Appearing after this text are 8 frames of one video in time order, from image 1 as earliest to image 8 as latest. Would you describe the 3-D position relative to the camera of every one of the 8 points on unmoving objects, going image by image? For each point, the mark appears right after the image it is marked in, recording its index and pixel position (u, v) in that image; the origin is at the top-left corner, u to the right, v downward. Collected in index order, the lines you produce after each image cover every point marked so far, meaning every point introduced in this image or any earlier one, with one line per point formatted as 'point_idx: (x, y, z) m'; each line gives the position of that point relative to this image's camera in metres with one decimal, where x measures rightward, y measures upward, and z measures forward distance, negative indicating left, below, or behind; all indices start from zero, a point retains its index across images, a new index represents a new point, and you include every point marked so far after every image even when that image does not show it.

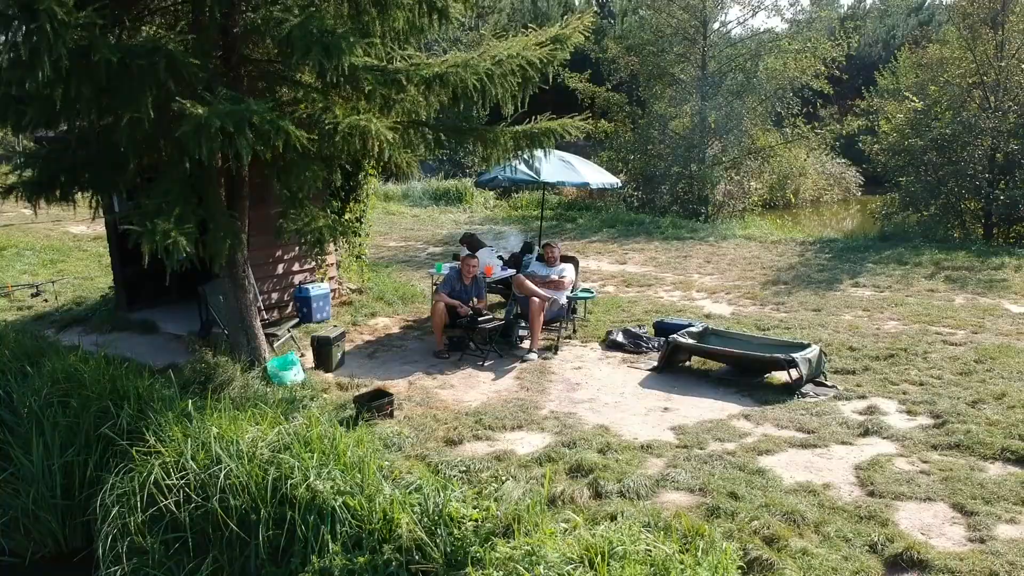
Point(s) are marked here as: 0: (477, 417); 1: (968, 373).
0: (-0.2, -0.6, +5.0) m
1: (+2.3, -0.4, +5.5) m
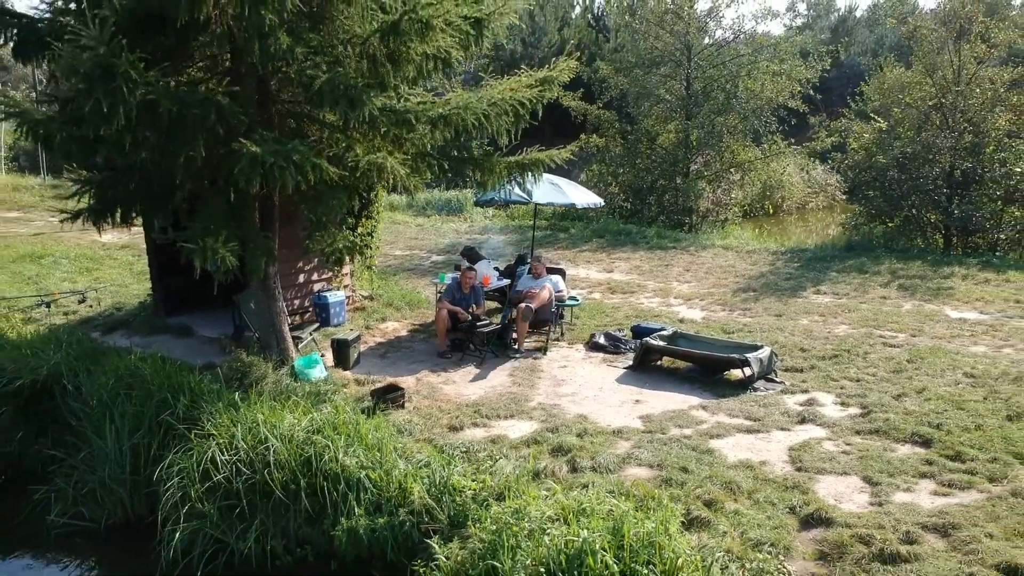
0: (-0.2, -0.7, +5.9) m
1: (+2.3, -0.5, +6.4) m
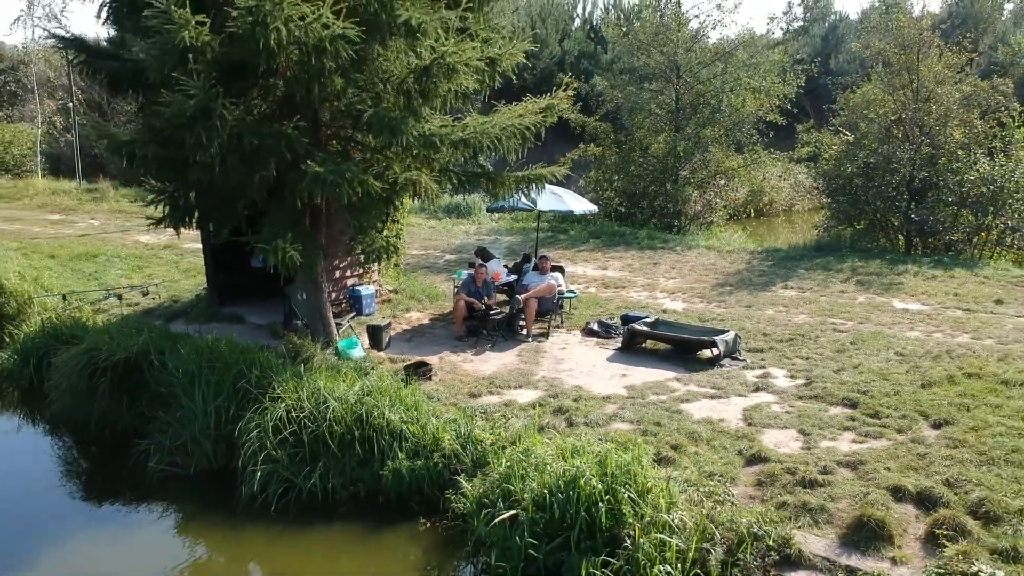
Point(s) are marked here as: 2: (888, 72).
0: (-0.2, -0.6, +7.2) m
1: (+2.4, -0.4, +7.6) m
2: (+4.3, +2.5, +12.3) m
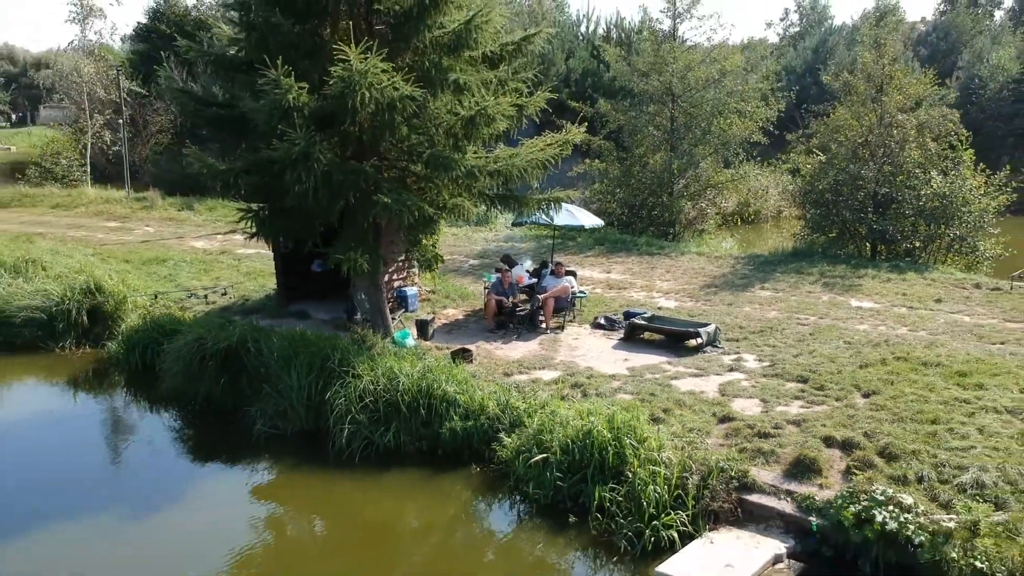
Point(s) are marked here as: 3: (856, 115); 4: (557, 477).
0: (+0.1, -0.6, +9.0) m
1: (+2.6, -0.4, +9.4) m
2: (+4.6, +2.5, +14.1) m
3: (+4.6, +2.3, +14.1) m
4: (+0.3, -1.2, +7.0) m
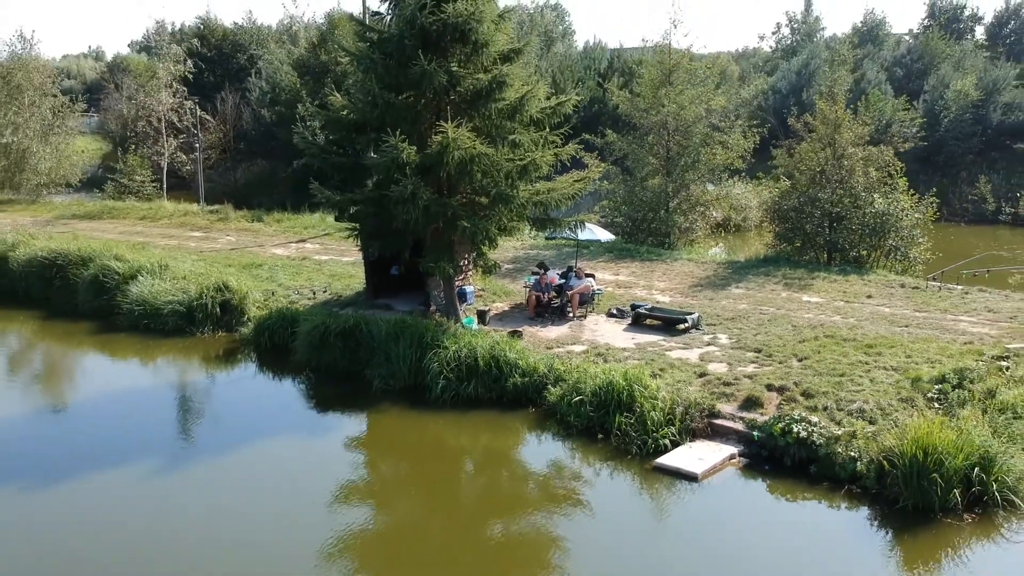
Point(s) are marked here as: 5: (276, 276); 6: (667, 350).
0: (+0.5, -0.6, +12.4) m
1: (+3.0, -0.4, +12.9) m
2: (+5.0, +2.5, +17.6) m
3: (+5.0, +2.3, +17.6) m
4: (+0.8, -1.2, +10.4) m
5: (-3.7, +0.2, +16.6) m
6: (+1.7, -0.7, +11.8) m
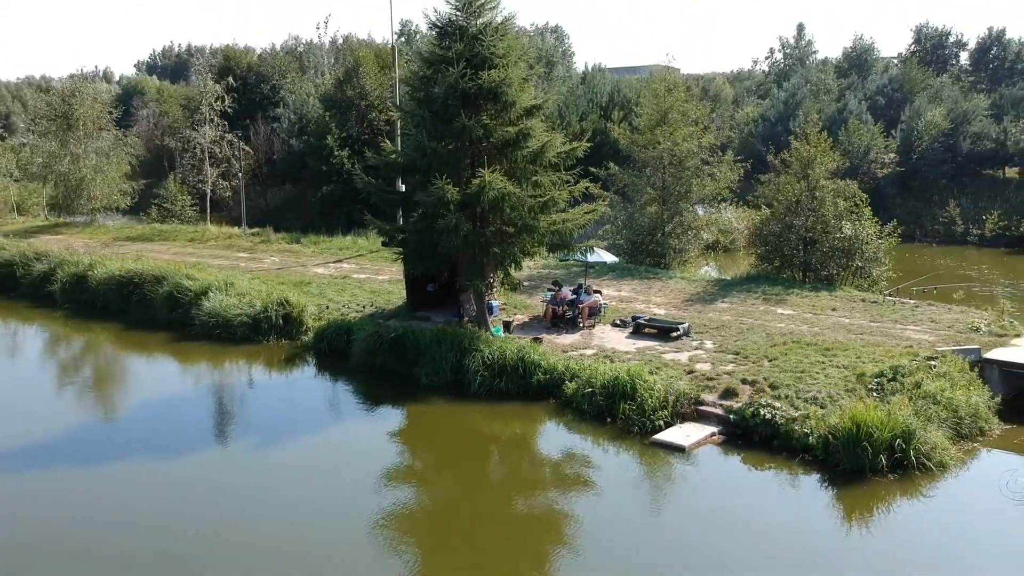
0: (+0.8, -0.8, +15.0) m
1: (+3.3, -0.6, +15.5) m
2: (+5.3, +2.2, +20.2) m
3: (+5.3, +2.0, +20.2) m
4: (+1.1, -1.4, +13.0) m
5: (-3.4, -0.1, +19.2) m
6: (+2.0, -0.9, +14.4) m
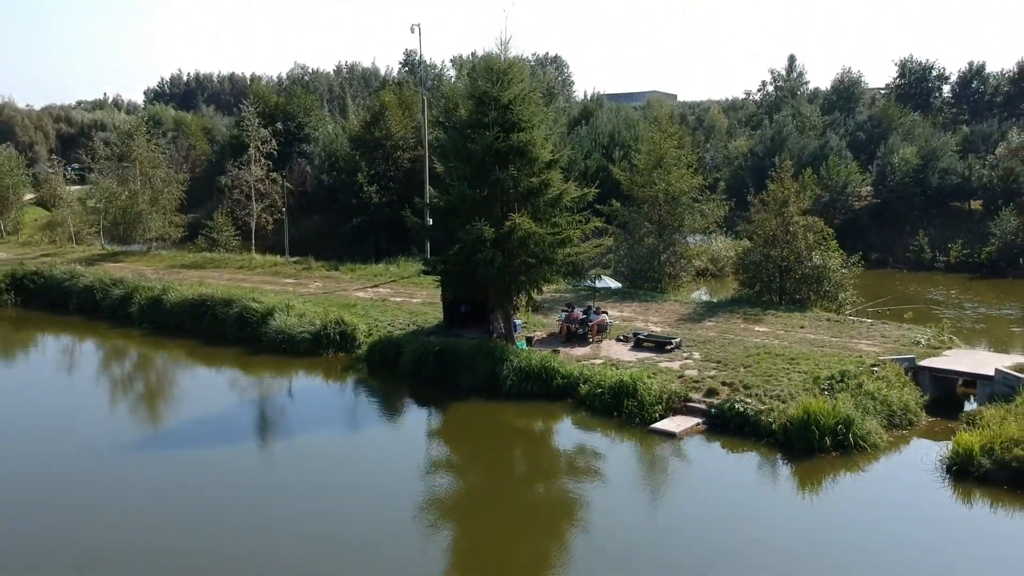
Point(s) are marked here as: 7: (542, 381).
0: (+1.2, -1.2, +18.2) m
1: (+3.7, -1.0, +18.7) m
2: (+5.7, +1.7, +23.5) m
3: (+5.7, +1.6, +23.5) m
4: (+1.5, -1.7, +16.2) m
5: (-3.0, -0.5, +22.5) m
6: (+2.4, -1.2, +17.6) m
7: (+0.5, -1.5, +17.1) m
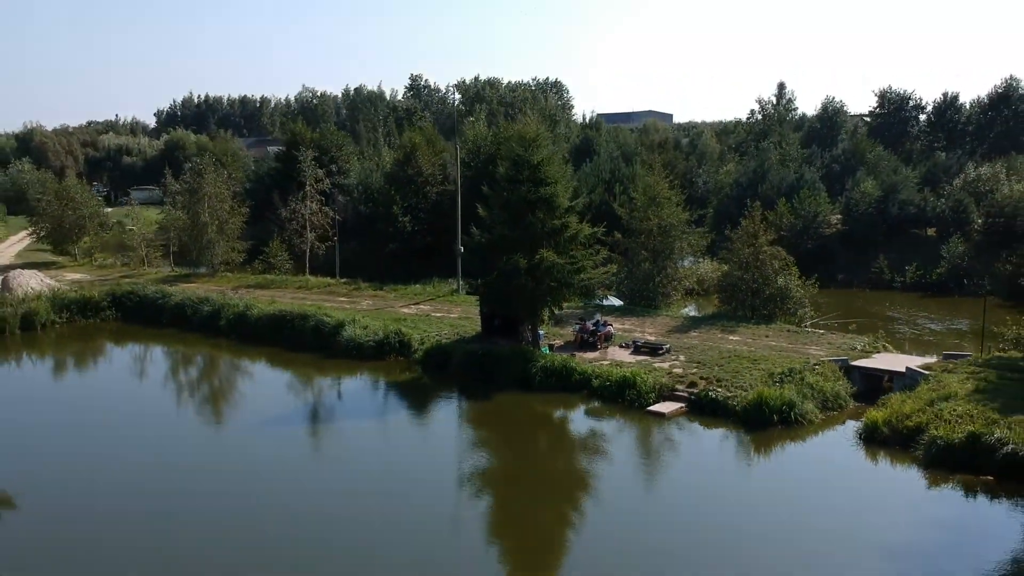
0: (+1.8, -1.6, +23.4) m
1: (+4.3, -1.4, +23.9) m
2: (+6.2, +1.3, +28.7) m
3: (+6.2, +1.1, +28.8) m
4: (+2.1, -2.0, +21.4) m
5: (-2.4, -1.0, +27.6) m
6: (+3.0, -1.6, +22.8) m
7: (+1.0, -1.9, +22.3) m
